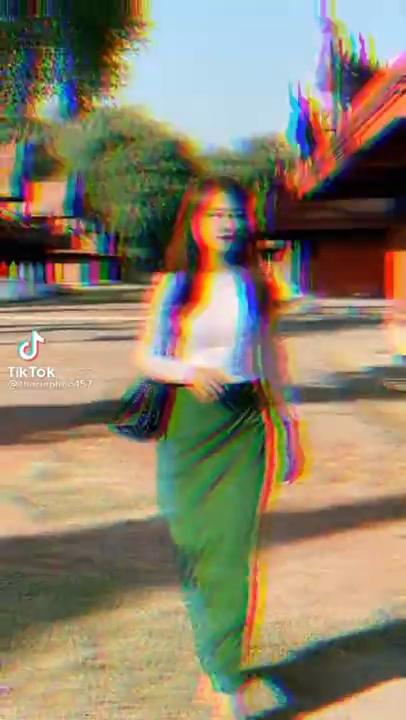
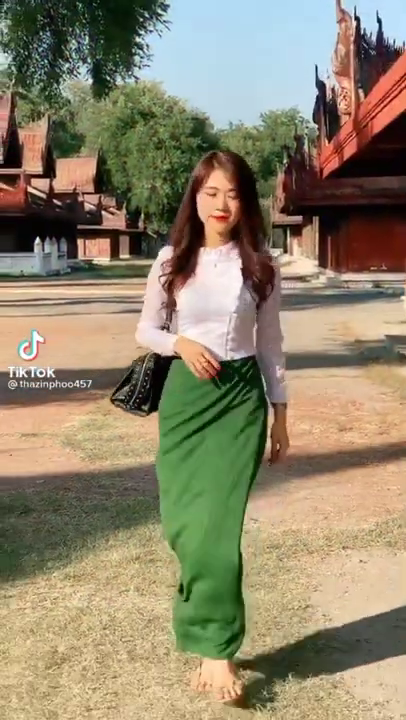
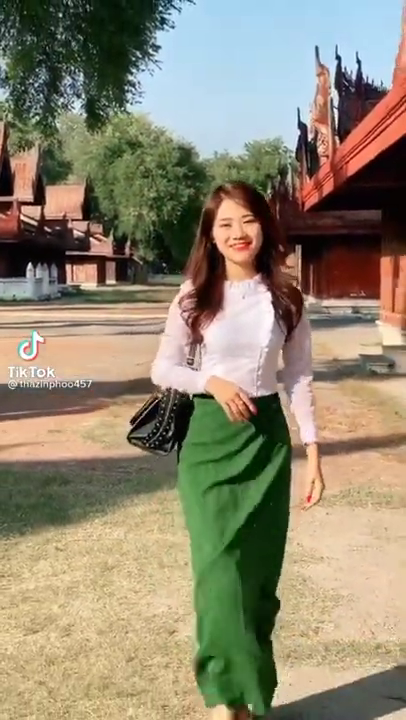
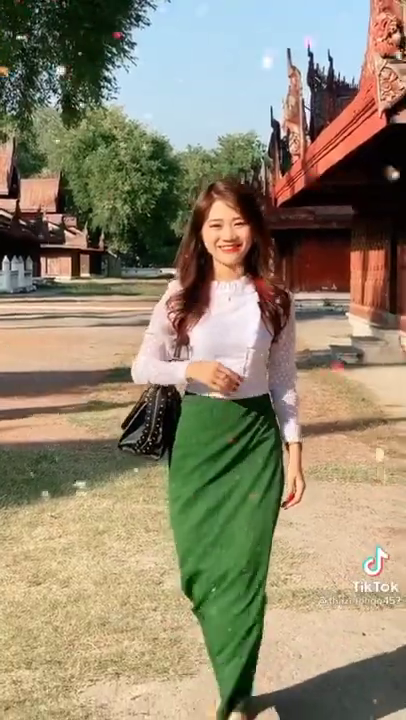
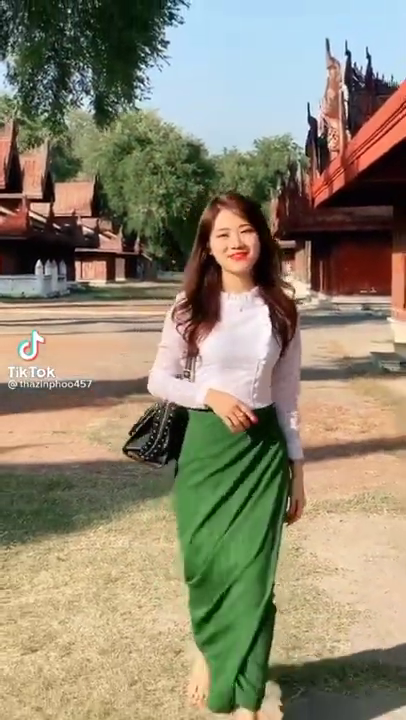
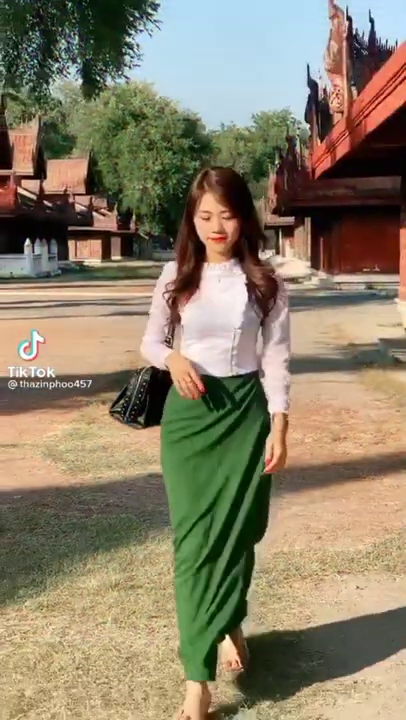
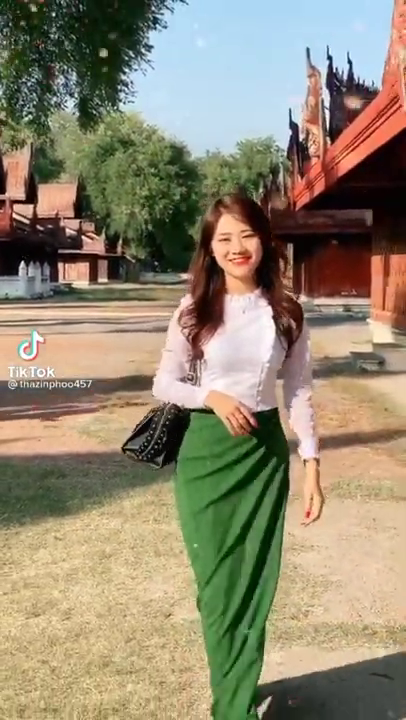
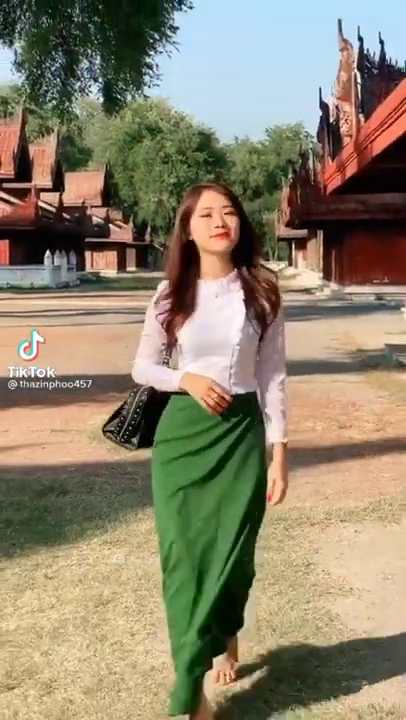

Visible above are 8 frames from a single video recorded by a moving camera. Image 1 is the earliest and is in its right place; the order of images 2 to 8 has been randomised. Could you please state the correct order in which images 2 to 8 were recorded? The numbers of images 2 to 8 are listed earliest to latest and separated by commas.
6, 2, 8, 5, 3, 7, 4
